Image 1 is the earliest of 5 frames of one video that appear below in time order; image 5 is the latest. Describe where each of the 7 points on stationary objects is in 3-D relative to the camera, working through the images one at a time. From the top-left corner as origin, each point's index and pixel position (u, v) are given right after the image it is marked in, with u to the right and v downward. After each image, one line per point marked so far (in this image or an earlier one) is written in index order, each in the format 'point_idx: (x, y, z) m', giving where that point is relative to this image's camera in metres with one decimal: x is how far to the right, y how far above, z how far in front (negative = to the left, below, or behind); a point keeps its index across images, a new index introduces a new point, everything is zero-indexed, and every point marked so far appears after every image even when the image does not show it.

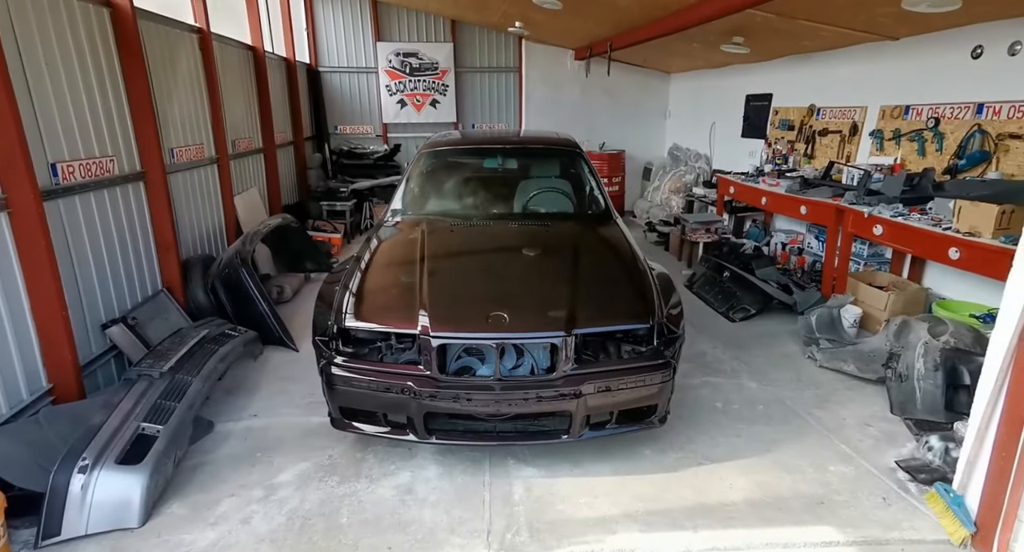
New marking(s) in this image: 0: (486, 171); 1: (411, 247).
0: (-0.2, +0.7, +3.8) m
1: (-0.6, +0.2, +3.0) m
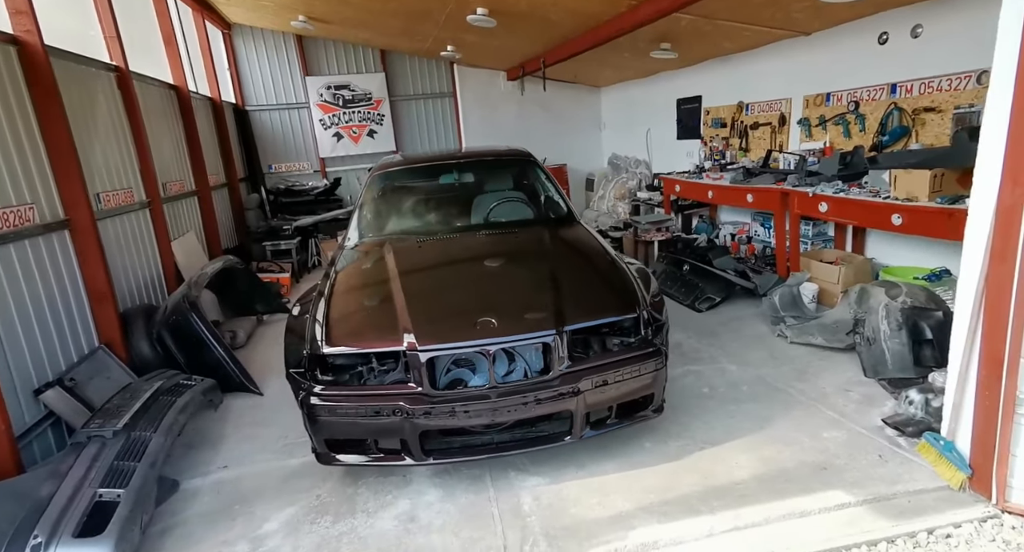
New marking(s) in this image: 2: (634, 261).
0: (-0.5, +0.6, +3.7) m
1: (-0.7, 0.0, +2.9) m
2: (+0.7, +0.1, +2.9) m
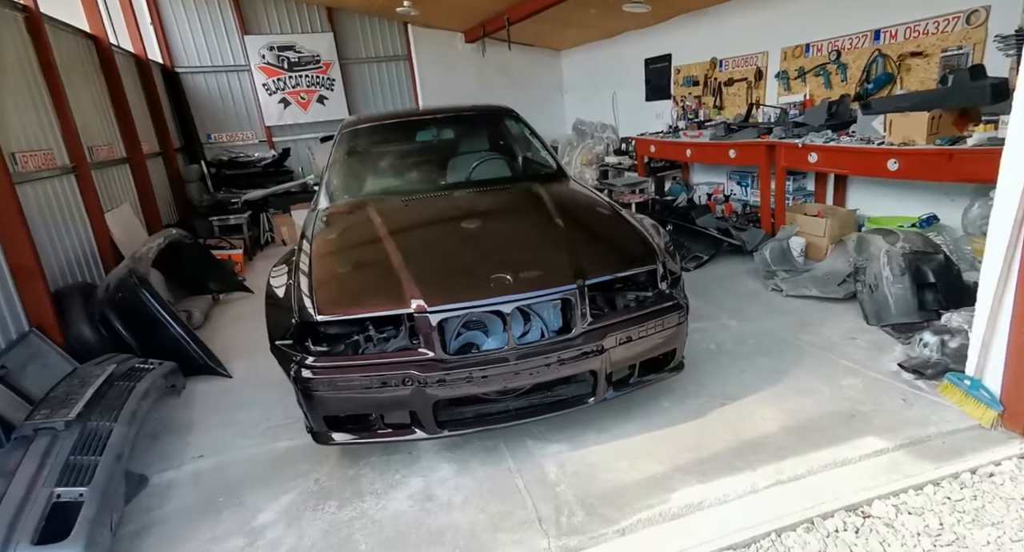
0: (-0.6, +0.8, +3.4) m
1: (-0.7, +0.2, +2.6) m
2: (+0.6, +0.3, +2.8) m
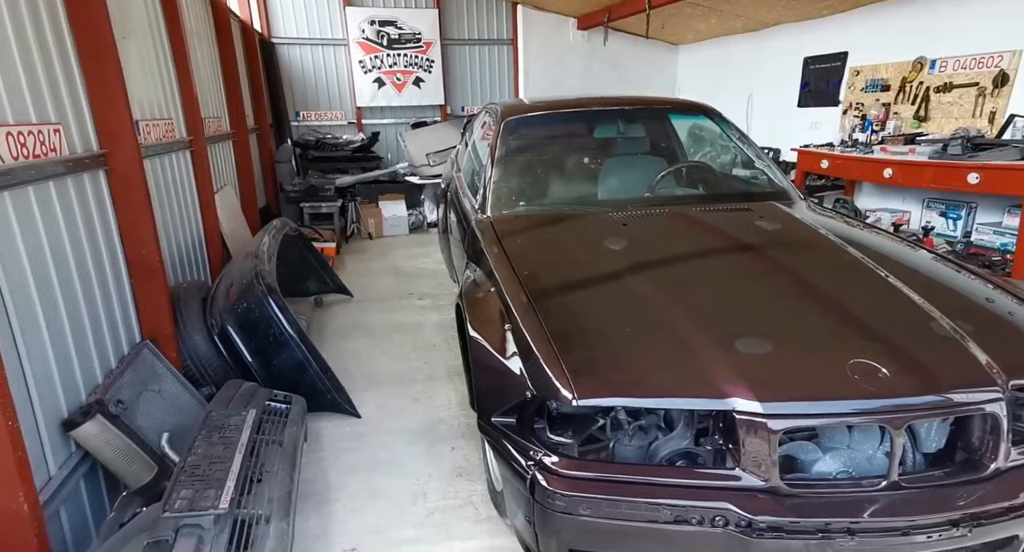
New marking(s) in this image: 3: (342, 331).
0: (+0.4, +0.7, +2.6) m
1: (+0.2, +0.1, +1.8) m
2: (+1.6, +0.1, +1.9) m
3: (-1.1, -0.4, +3.5) m
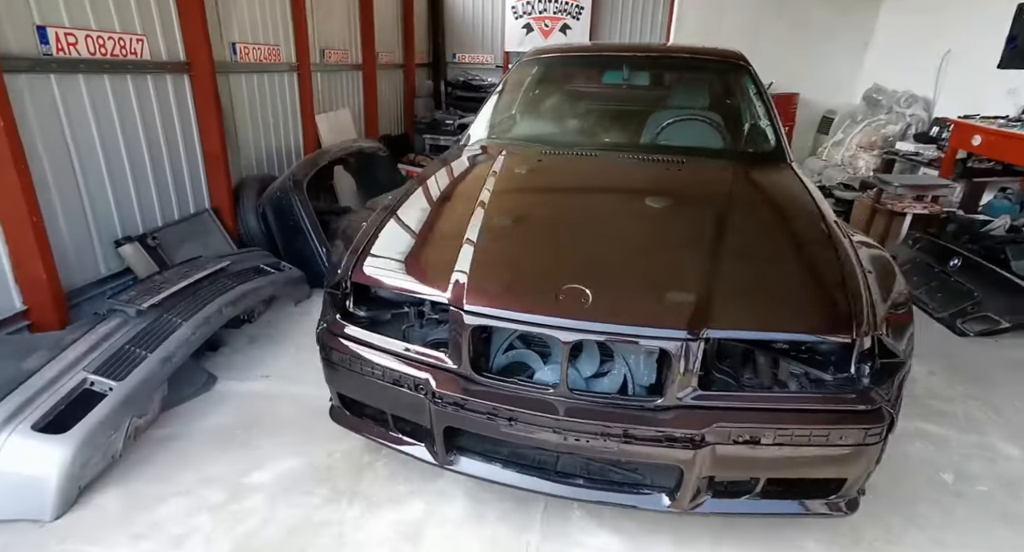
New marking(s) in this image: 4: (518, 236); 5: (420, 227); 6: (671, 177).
0: (+0.4, +1.0, +2.6) m
1: (-0.2, +0.4, +2.0) m
2: (+1.1, +0.1, +1.6) m
3: (-0.9, +0.3, +4.1) m
4: (0.0, +0.1, +1.5) m
5: (-0.3, +0.2, +1.7) m
6: (+0.6, +0.4, +1.9) m
